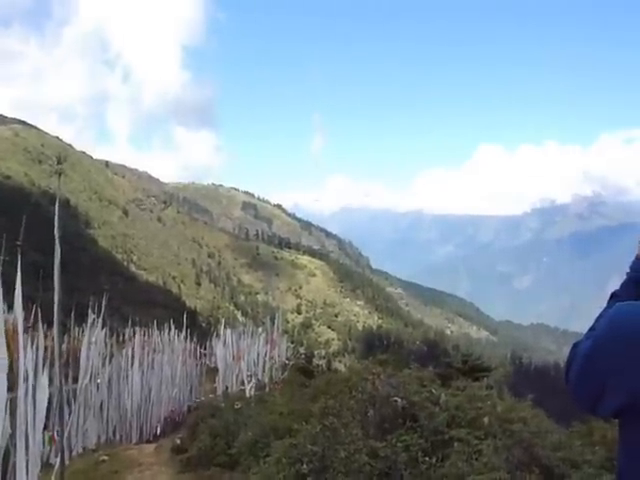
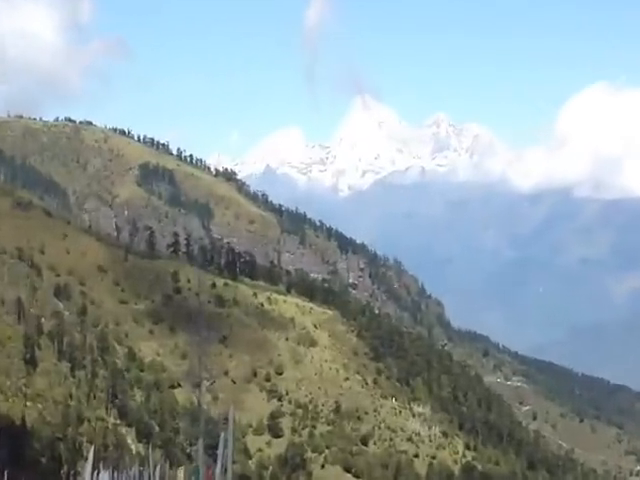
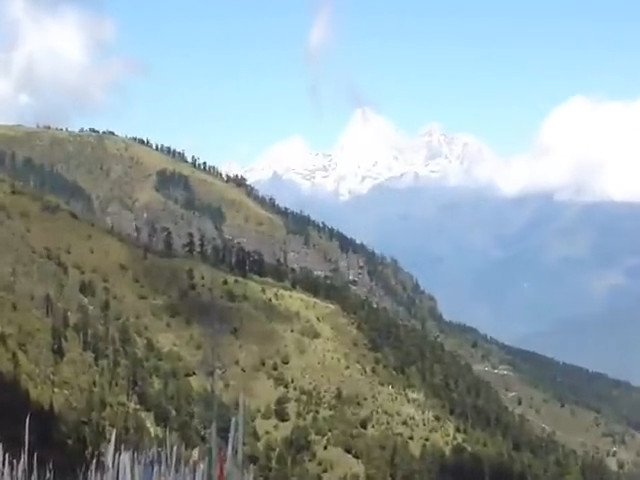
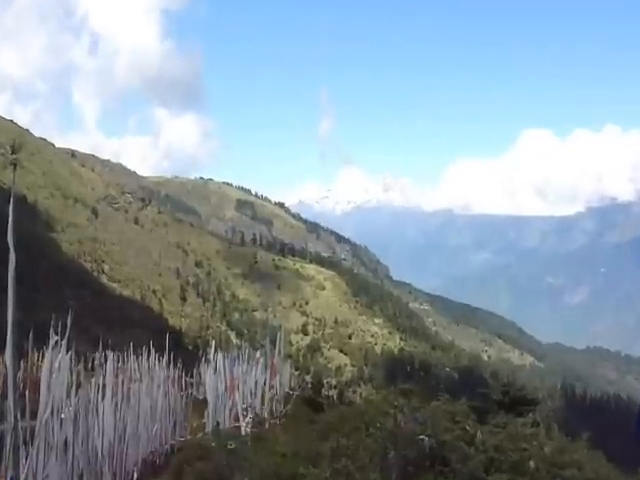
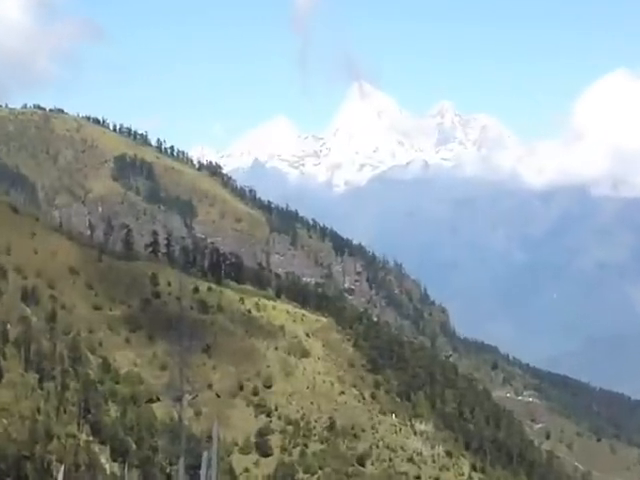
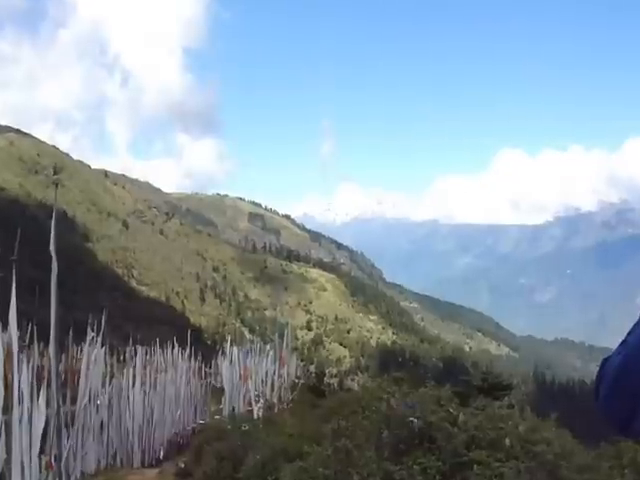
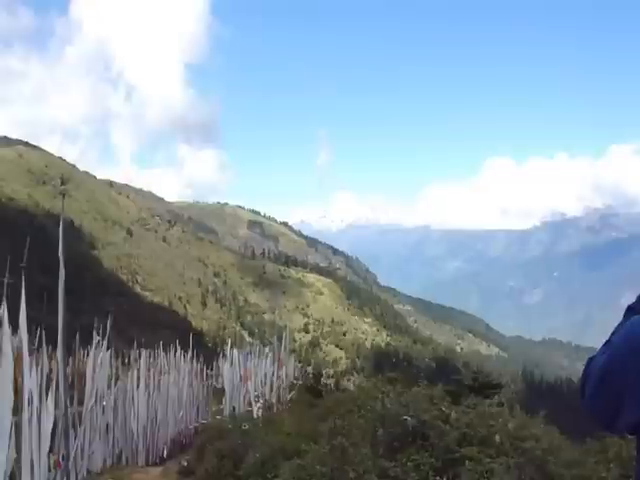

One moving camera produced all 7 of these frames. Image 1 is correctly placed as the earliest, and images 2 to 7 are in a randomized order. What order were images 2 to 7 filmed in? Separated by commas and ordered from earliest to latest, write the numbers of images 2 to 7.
7, 6, 4, 3, 2, 5
